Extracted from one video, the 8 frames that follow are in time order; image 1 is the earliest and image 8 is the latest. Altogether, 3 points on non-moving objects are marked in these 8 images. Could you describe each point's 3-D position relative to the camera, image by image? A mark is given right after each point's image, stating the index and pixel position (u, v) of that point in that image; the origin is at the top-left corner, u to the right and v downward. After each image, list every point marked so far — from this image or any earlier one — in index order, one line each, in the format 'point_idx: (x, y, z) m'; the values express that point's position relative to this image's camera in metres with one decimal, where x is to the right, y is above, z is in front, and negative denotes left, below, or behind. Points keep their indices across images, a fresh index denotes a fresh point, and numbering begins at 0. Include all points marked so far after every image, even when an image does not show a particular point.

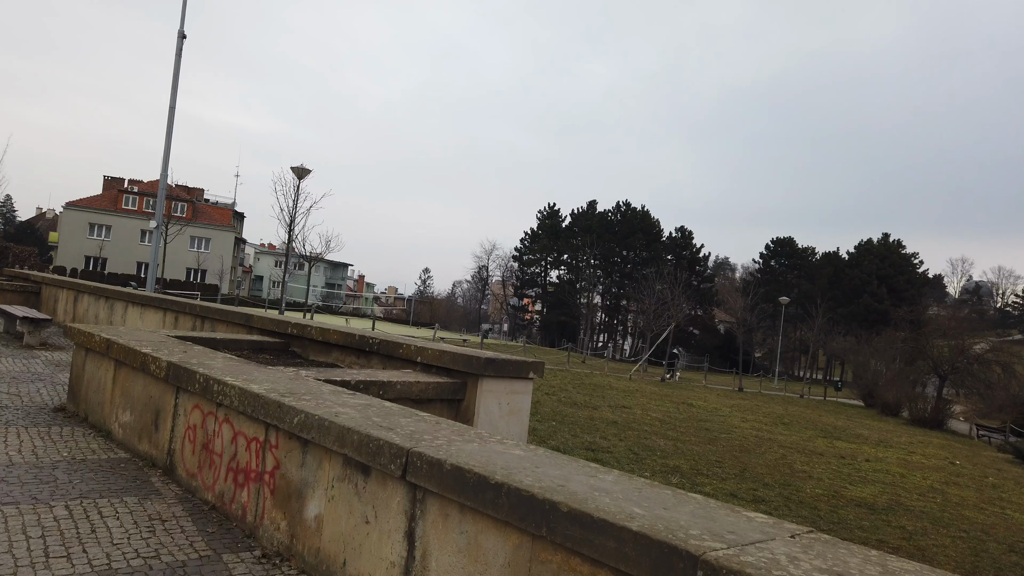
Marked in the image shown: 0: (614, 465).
0: (+1.1, -1.9, +8.1) m
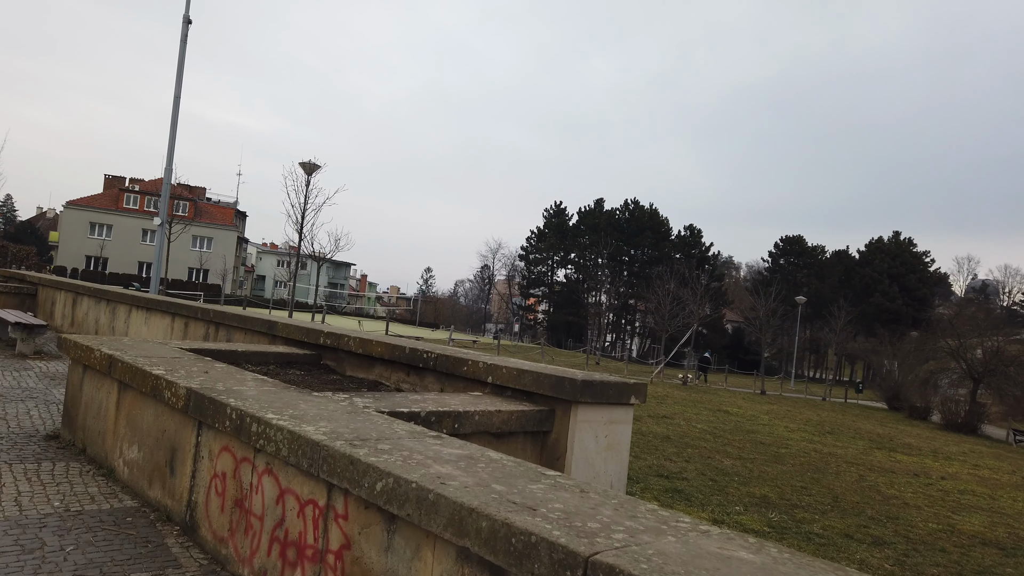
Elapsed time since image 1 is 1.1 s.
0: (+1.7, -1.9, +7.0) m
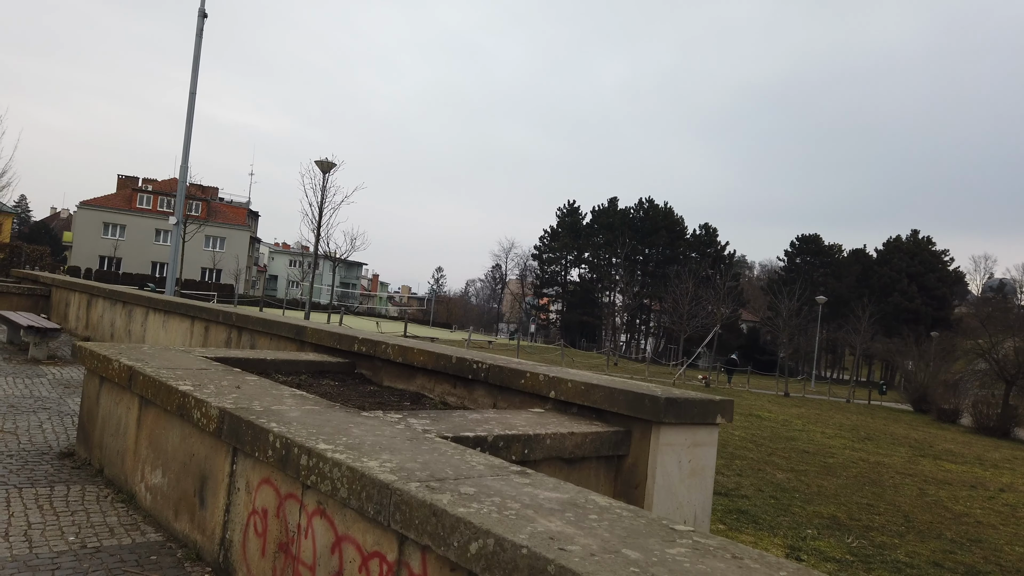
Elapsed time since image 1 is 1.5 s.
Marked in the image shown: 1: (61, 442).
0: (+2.1, -1.9, +6.4) m
1: (-3.3, -1.1, +5.5) m
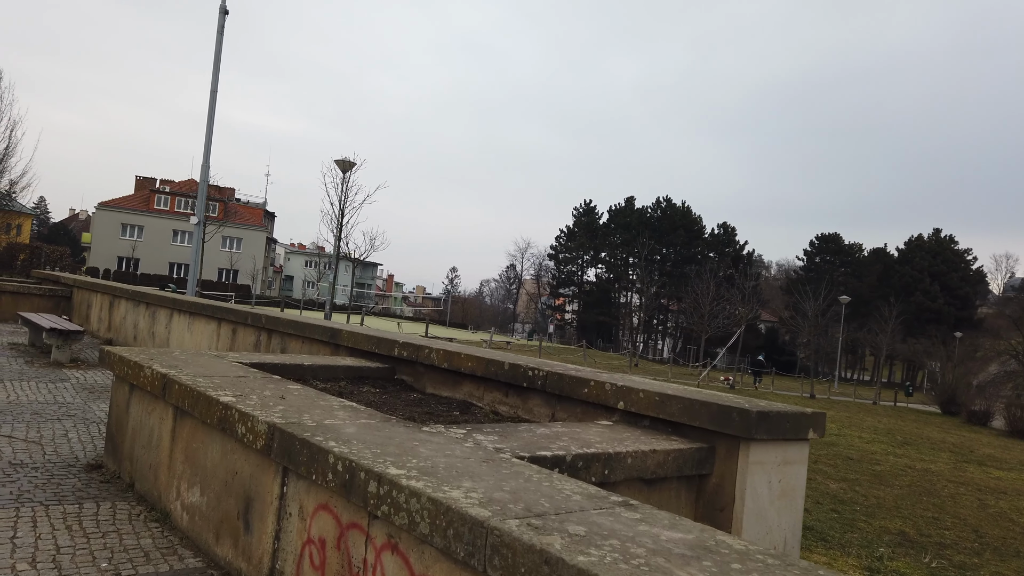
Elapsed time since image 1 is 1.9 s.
0: (+2.5, -1.9, +6.0) m
1: (-2.9, -1.1, +5.2) m
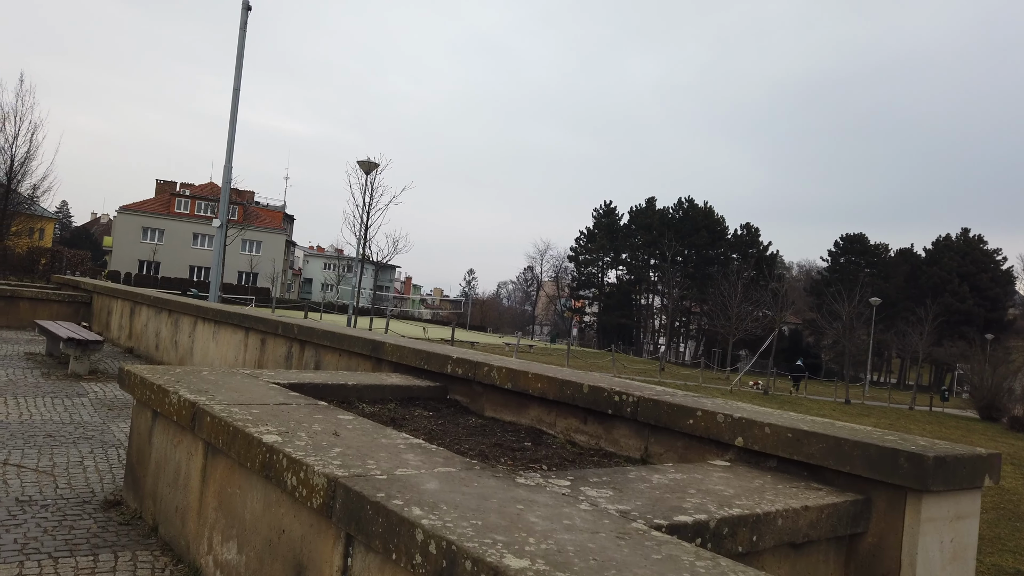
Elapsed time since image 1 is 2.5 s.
0: (+2.9, -2.0, +5.3) m
1: (-2.5, -1.2, +4.6) m
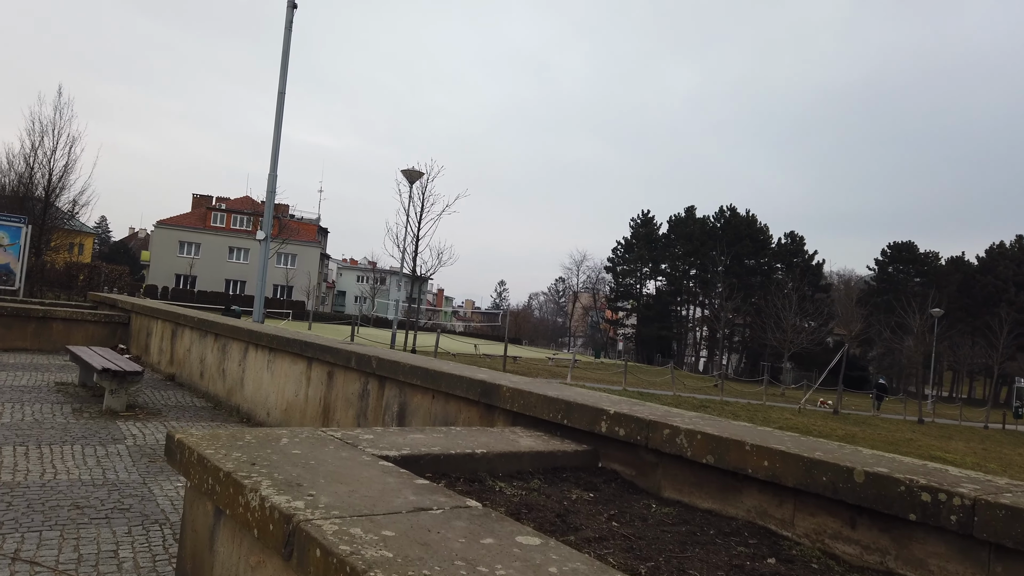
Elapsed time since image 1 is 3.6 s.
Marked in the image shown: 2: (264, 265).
0: (+3.8, -2.1, +3.8) m
1: (-1.6, -1.3, +3.3) m
2: (-5.6, +0.5, +16.9) m
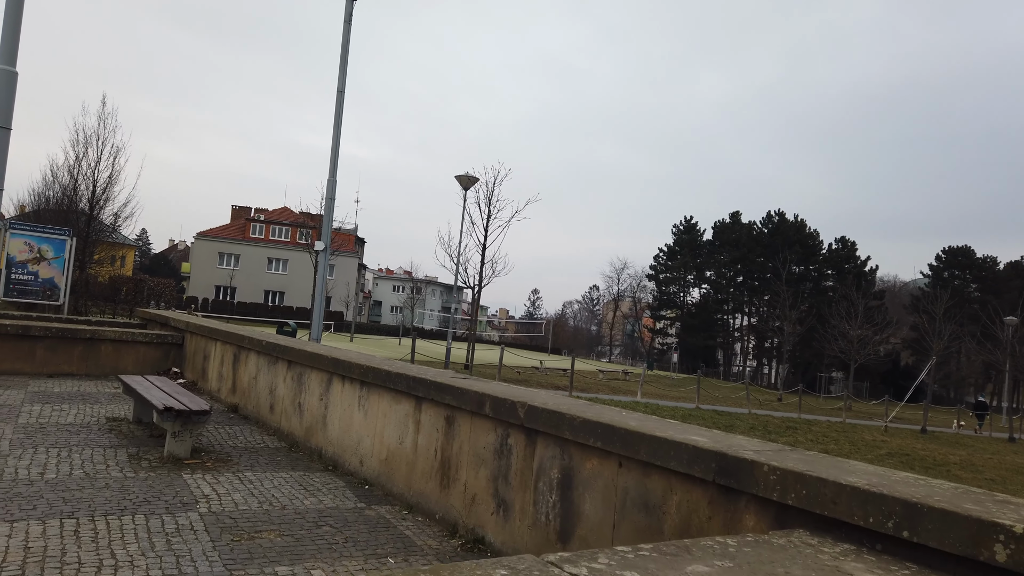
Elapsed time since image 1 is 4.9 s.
0: (+4.8, -2.2, +2.2) m
1: (-0.6, -1.5, +2.0) m
2: (-4.0, +0.2, +15.8) m
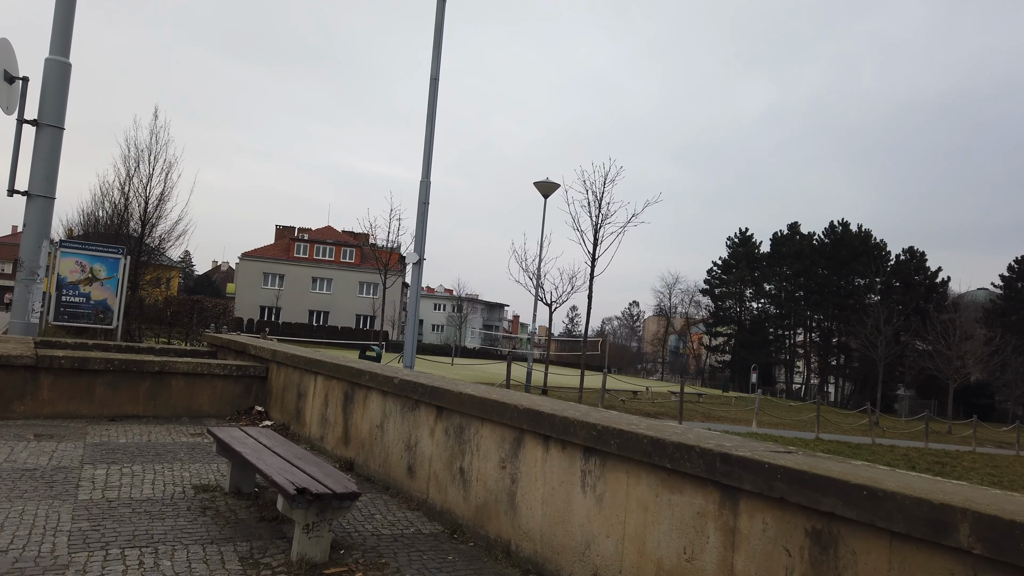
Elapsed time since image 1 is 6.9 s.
0: (+6.4, -2.1, -0.2) m
1: (+0.9, -1.5, -0.2) m
2: (-1.9, -0.2, +13.7) m
